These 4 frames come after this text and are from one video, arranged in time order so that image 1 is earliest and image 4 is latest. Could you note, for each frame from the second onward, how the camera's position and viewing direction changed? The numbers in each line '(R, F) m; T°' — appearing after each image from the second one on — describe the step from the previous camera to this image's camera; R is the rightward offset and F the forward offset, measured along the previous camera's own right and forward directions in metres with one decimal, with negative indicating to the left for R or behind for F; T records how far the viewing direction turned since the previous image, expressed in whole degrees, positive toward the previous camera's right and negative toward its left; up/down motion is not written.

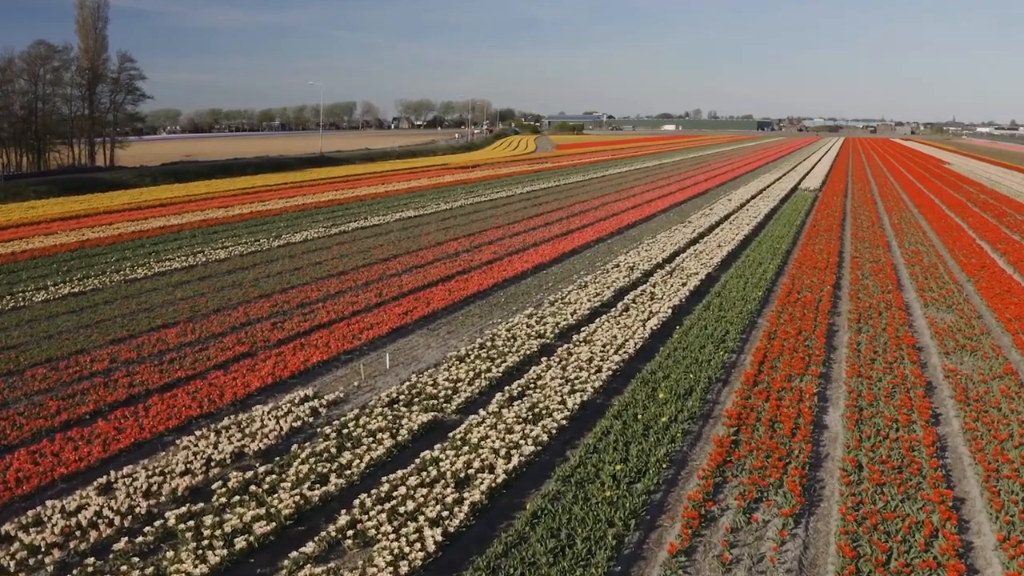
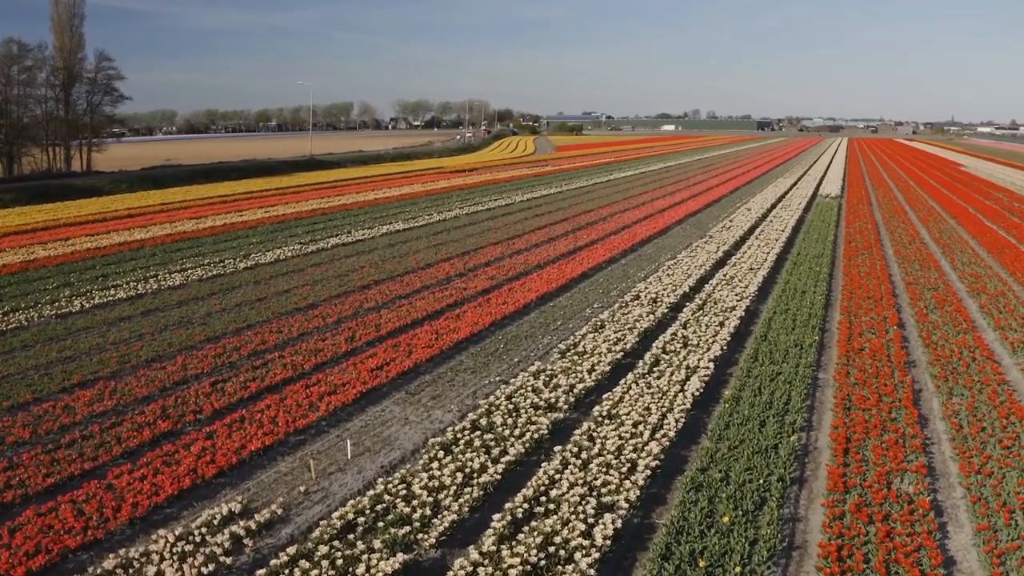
(0.0, +2.7) m; 0°
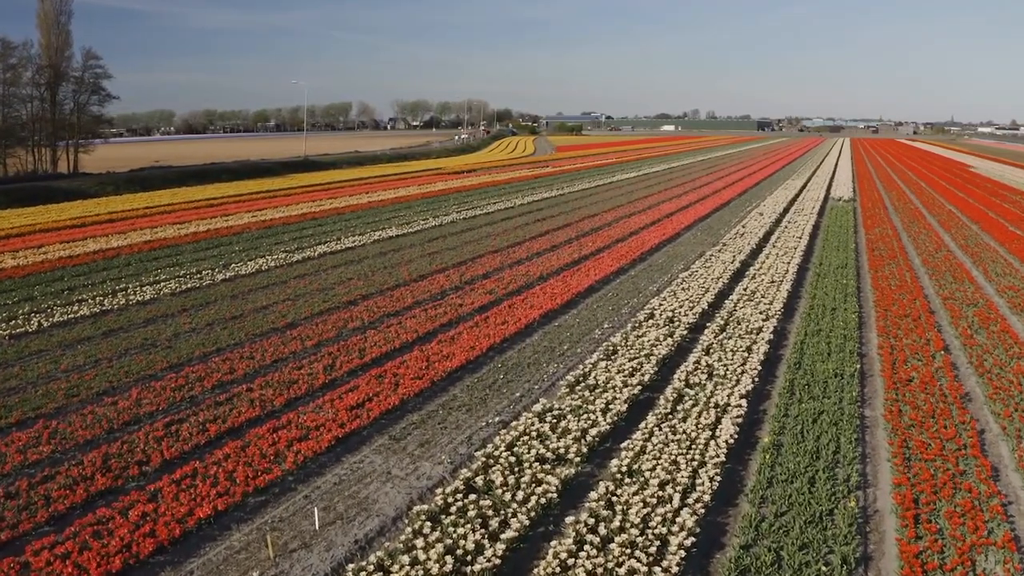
(0.0, +1.4) m; 0°
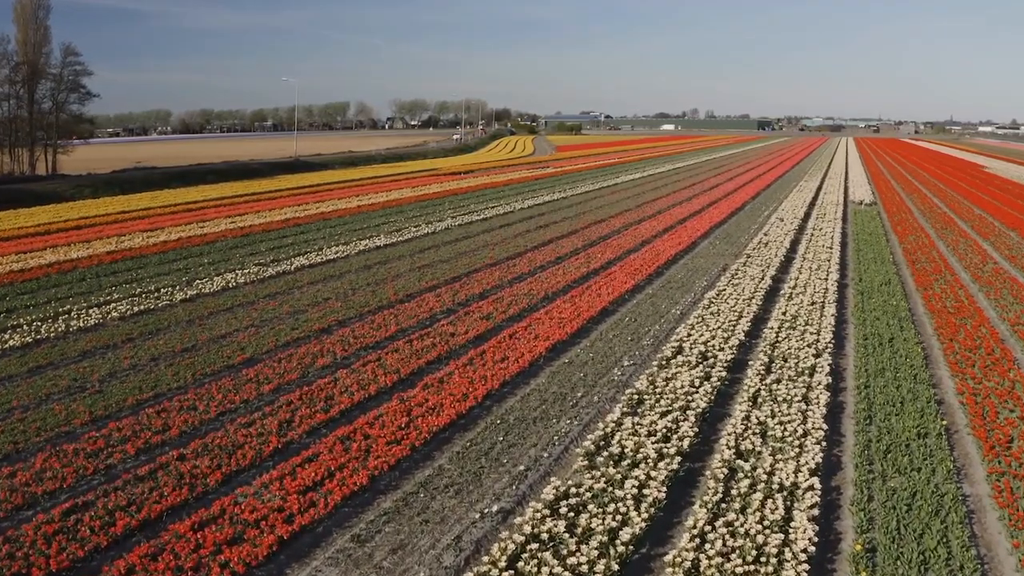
(0.0, +2.1) m; 0°
